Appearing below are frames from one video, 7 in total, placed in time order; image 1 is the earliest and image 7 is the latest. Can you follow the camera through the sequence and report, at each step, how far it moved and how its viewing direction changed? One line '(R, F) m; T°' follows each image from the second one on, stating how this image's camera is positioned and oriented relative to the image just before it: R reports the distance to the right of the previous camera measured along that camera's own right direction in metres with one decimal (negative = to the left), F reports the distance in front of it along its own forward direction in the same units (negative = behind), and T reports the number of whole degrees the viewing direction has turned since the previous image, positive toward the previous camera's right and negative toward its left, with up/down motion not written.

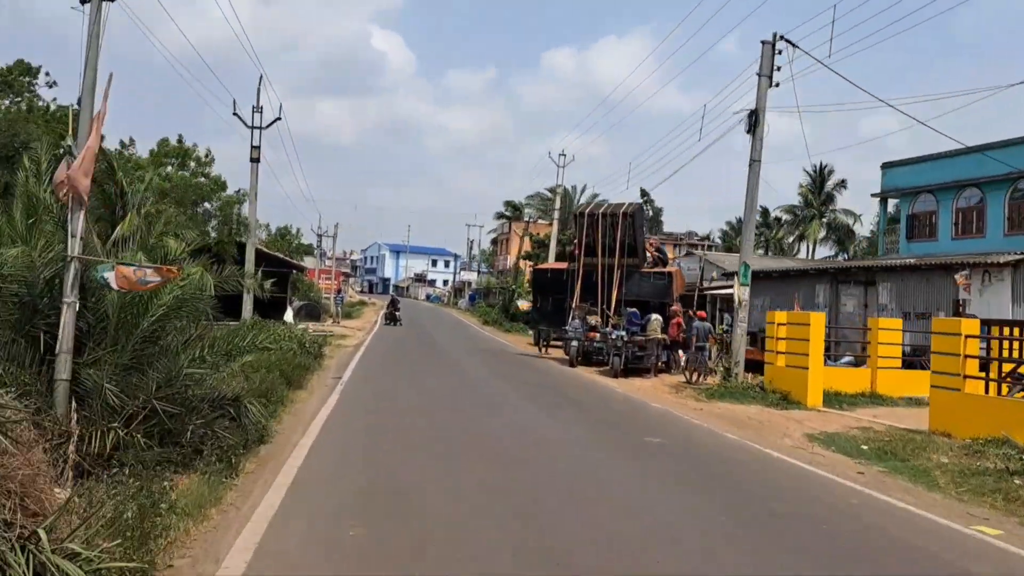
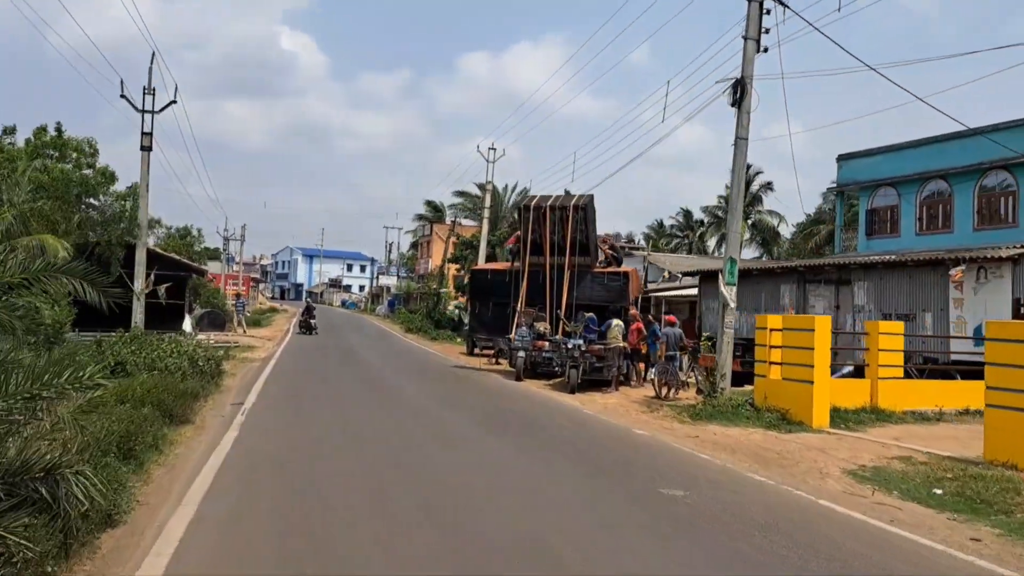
(-0.4, +2.7) m; +6°
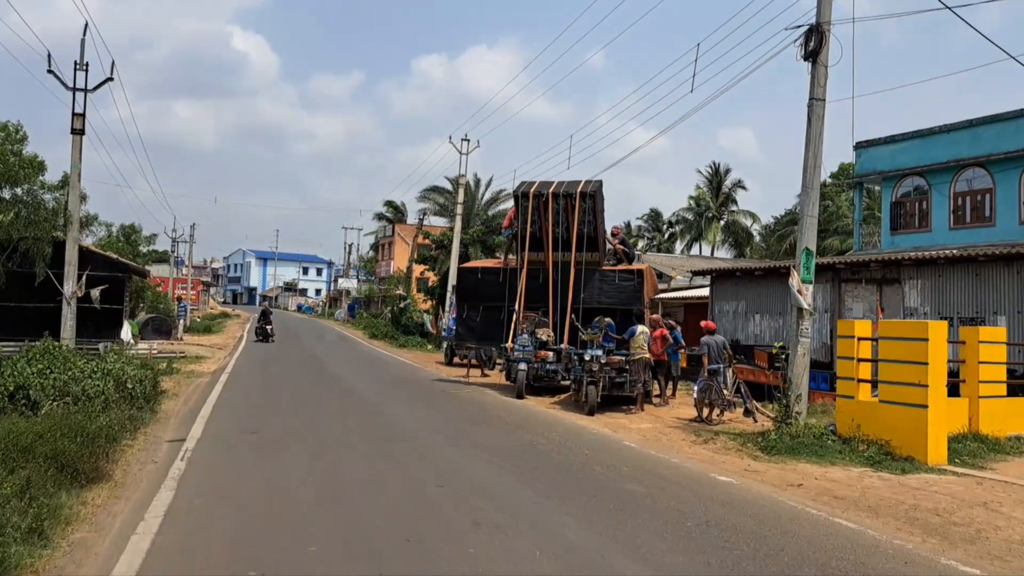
(-0.8, +2.8) m; +3°
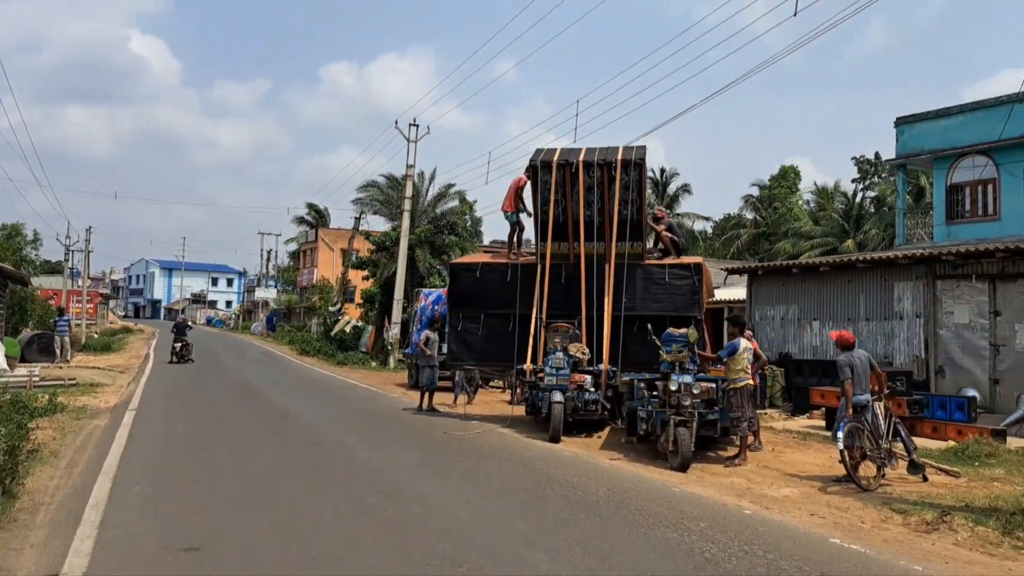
(-1.5, +4.4) m; +6°
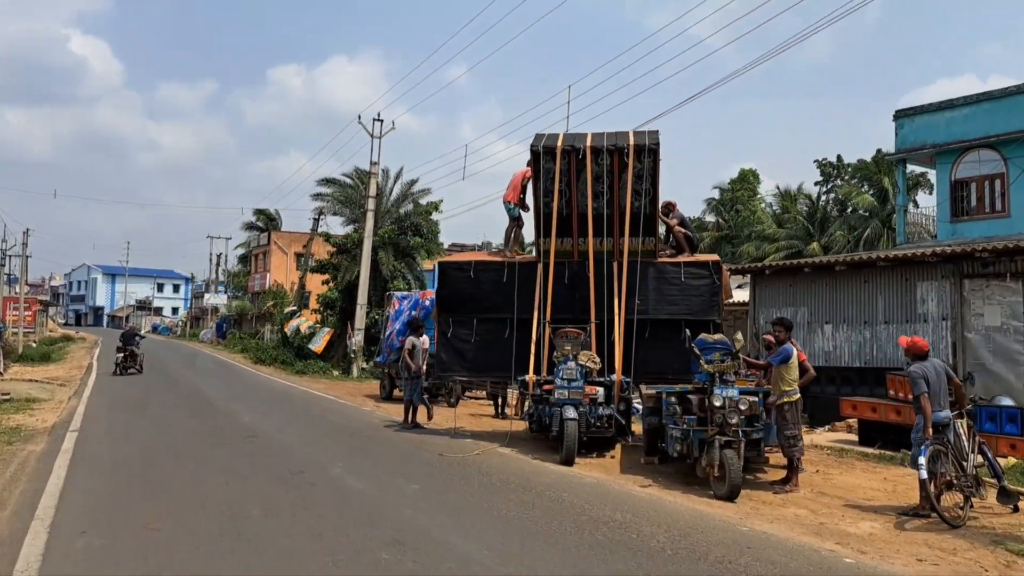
(-0.6, +1.4) m; +3°
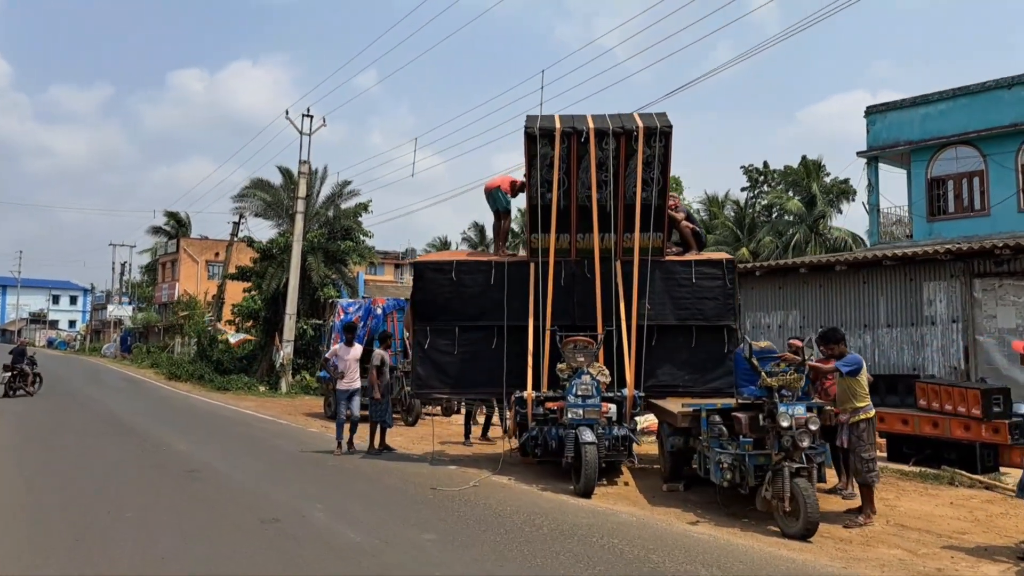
(-0.9, +1.5) m; +6°
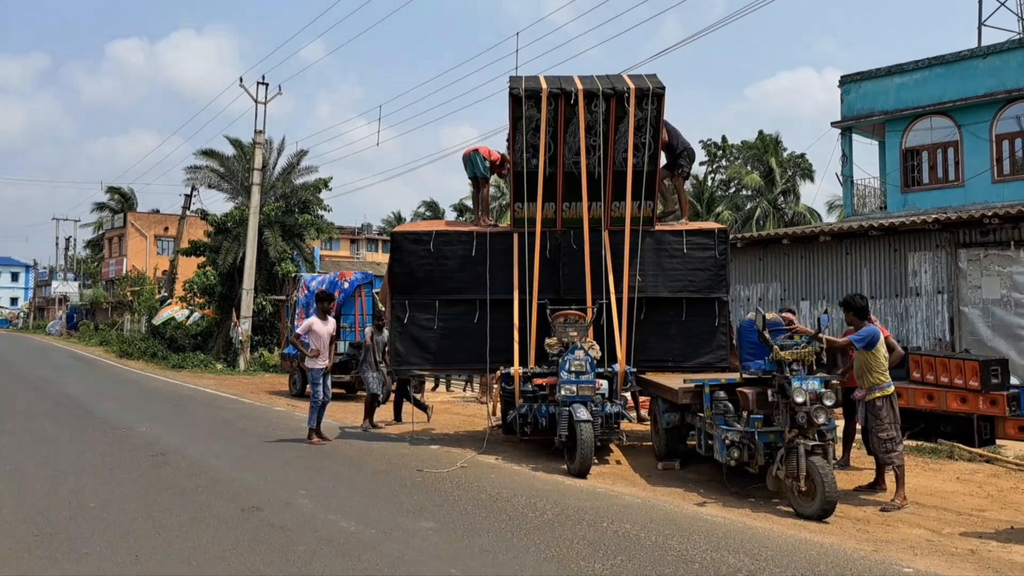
(-0.3, +0.5) m; +3°
